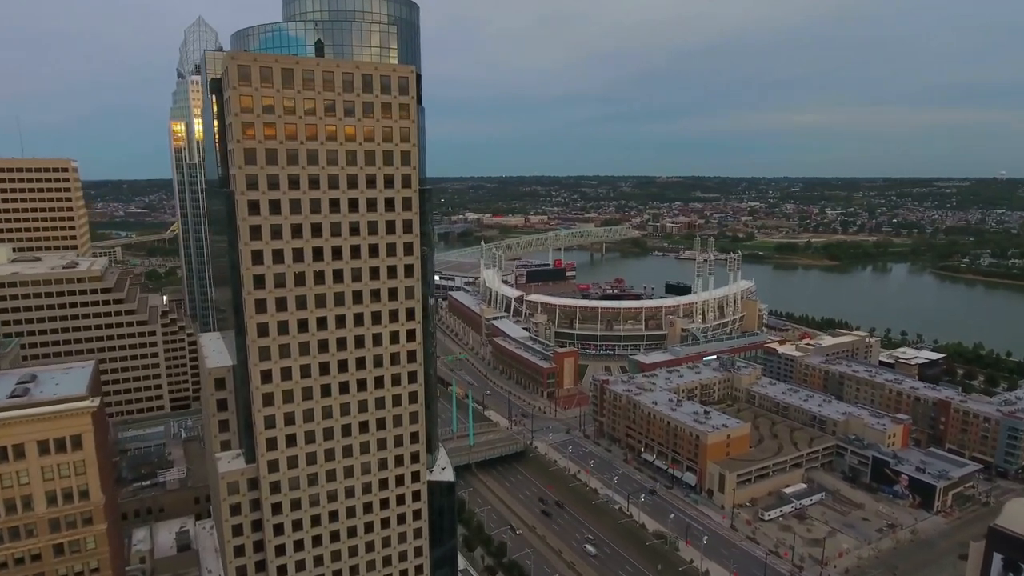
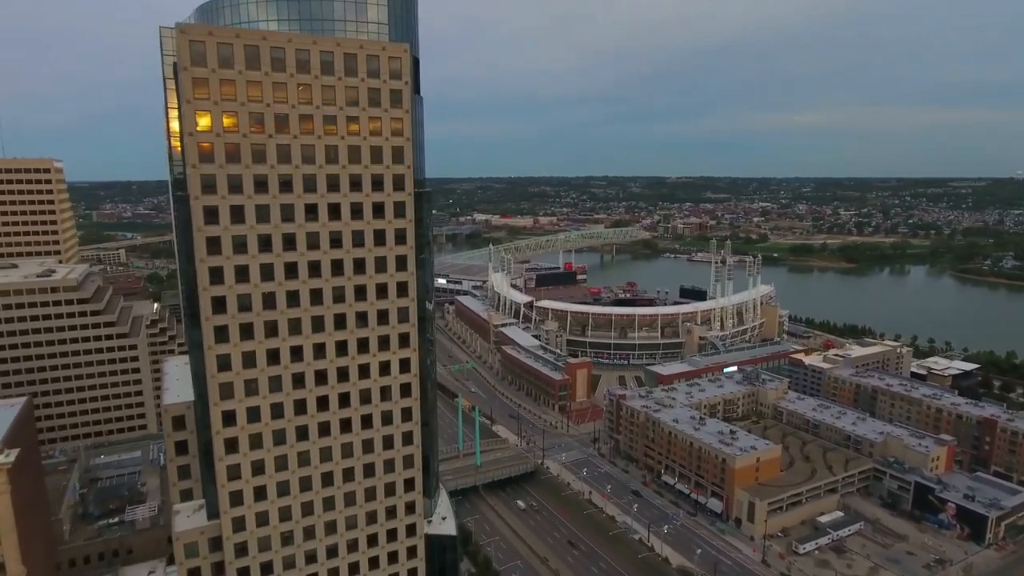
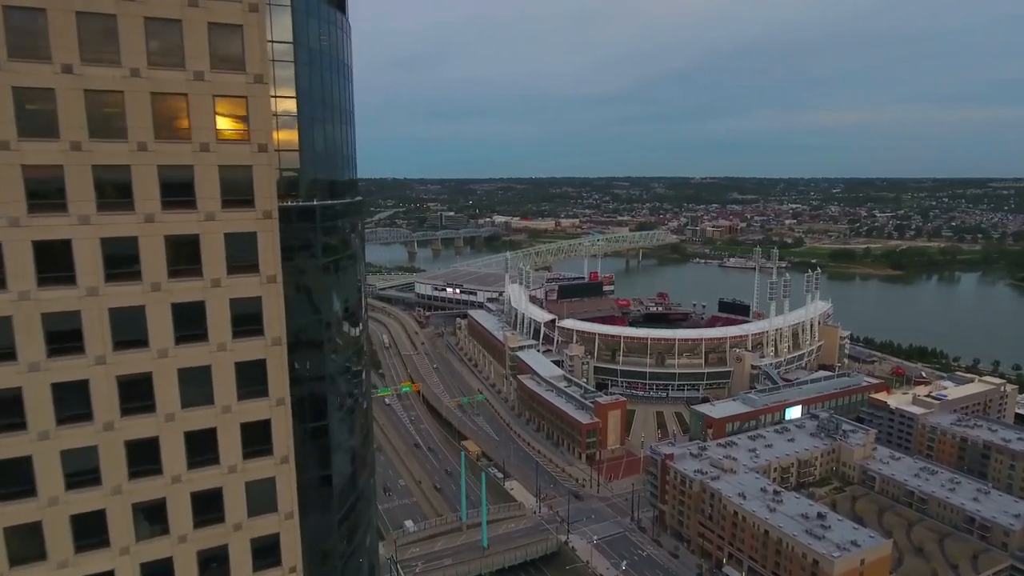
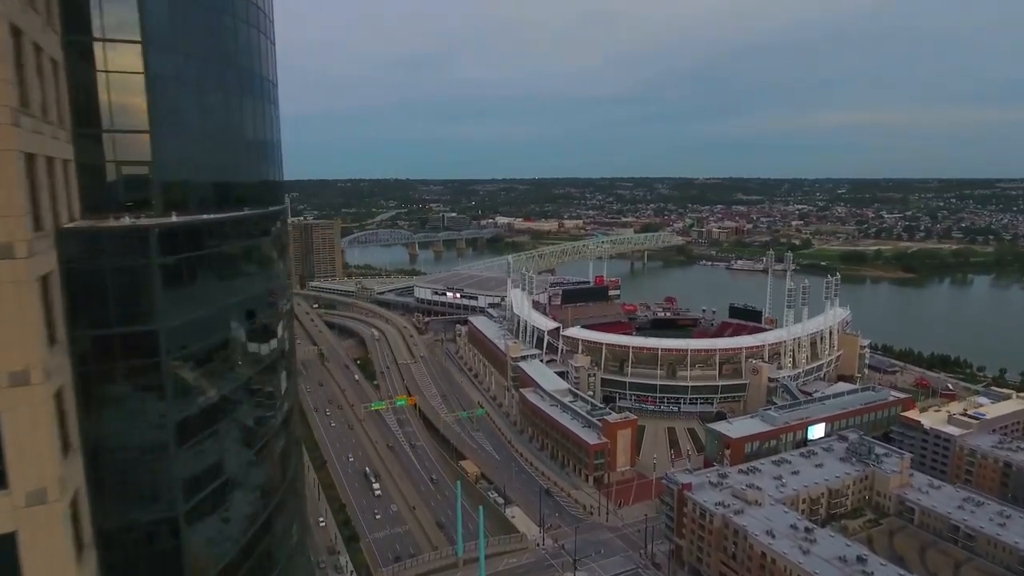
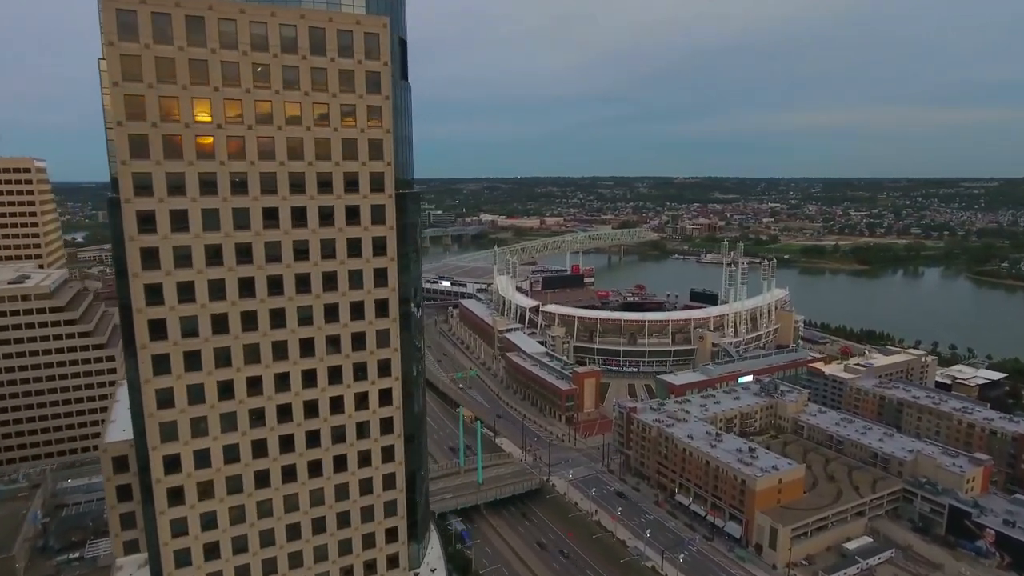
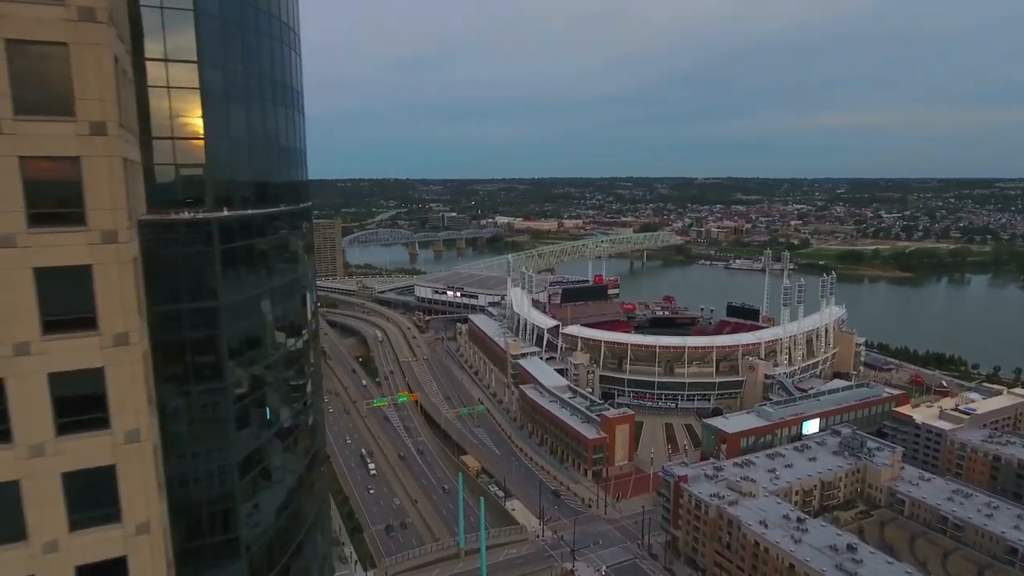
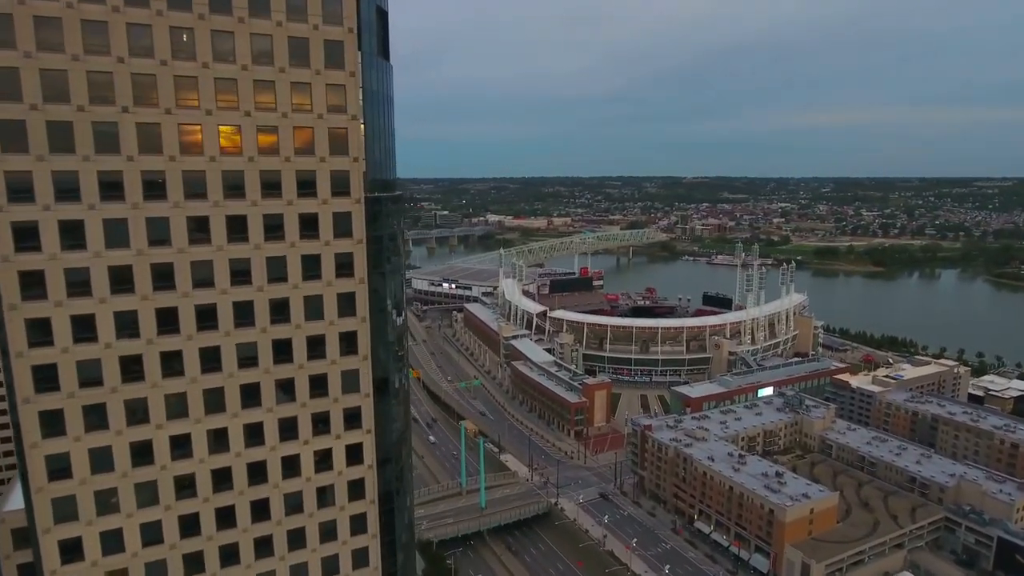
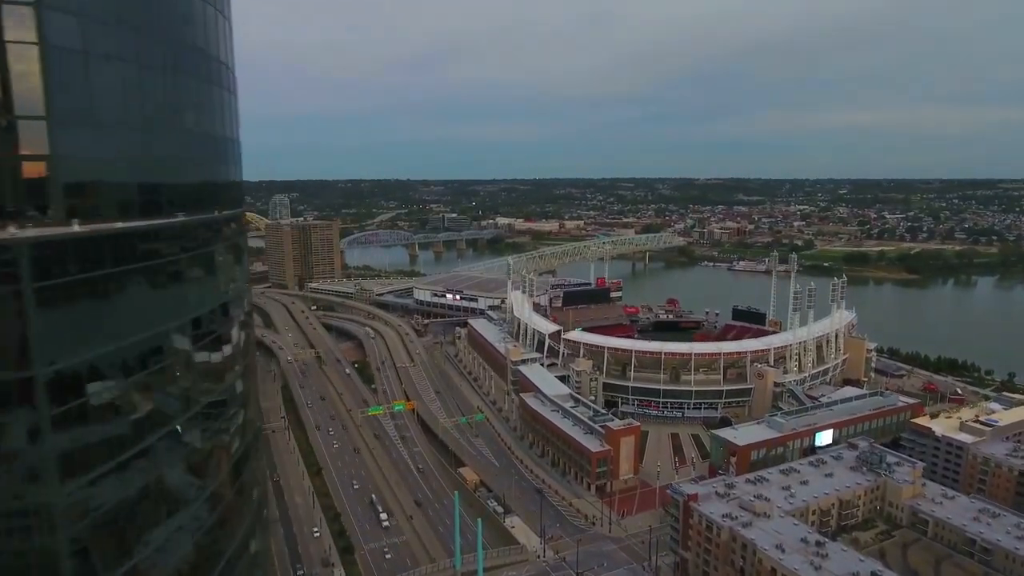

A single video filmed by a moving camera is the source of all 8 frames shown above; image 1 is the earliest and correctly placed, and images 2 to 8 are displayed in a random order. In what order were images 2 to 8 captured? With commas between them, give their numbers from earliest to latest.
2, 5, 7, 3, 6, 4, 8
